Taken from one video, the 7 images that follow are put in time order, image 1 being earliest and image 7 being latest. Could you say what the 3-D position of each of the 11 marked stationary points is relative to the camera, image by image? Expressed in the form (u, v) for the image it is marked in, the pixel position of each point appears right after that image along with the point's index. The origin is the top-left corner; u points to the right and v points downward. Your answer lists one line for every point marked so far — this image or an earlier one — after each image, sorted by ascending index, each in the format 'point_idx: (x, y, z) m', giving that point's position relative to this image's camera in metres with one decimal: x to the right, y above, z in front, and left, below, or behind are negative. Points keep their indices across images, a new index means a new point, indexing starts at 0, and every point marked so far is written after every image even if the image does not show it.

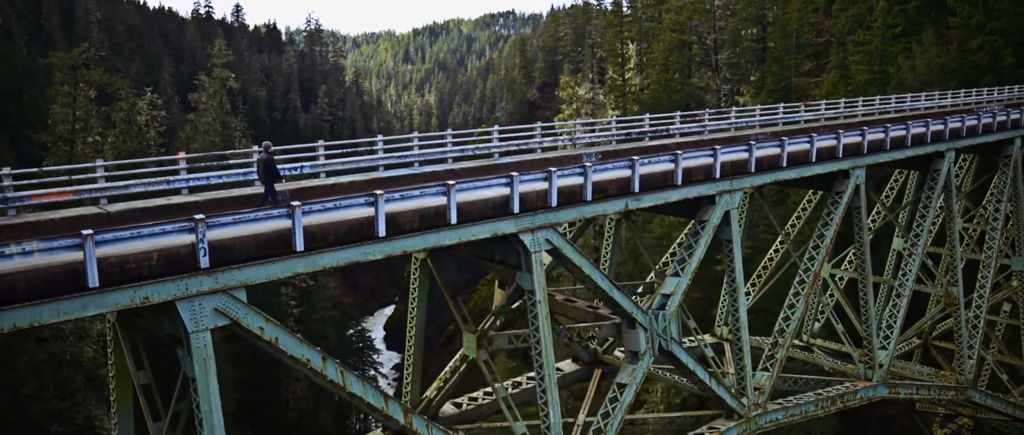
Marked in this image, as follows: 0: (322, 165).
0: (-3.1, +0.9, +12.8) m
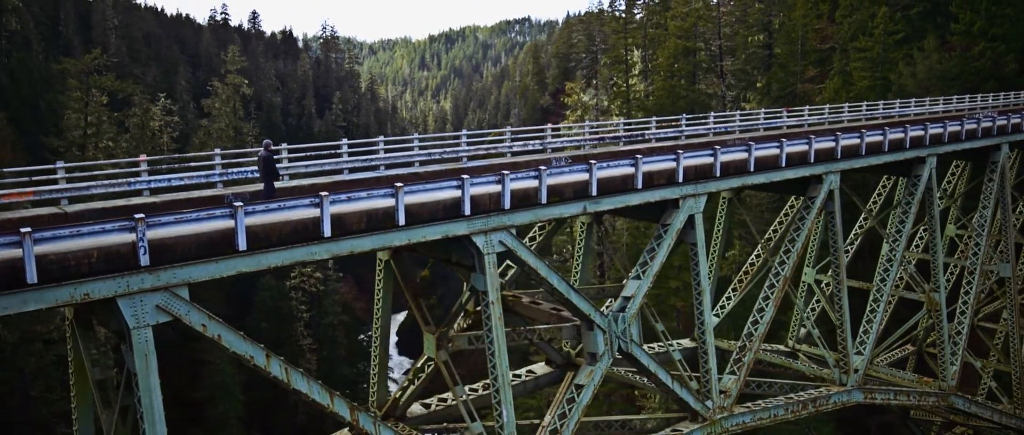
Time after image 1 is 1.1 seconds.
0: (-3.7, +0.8, +13.0) m
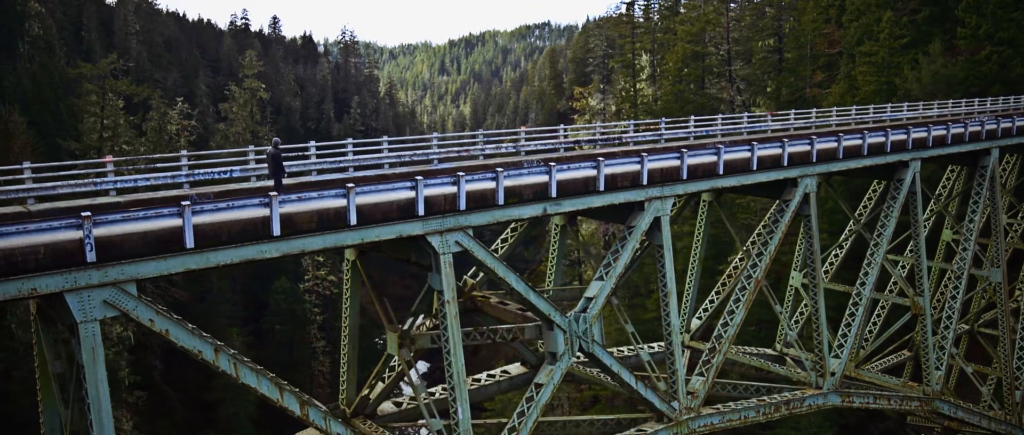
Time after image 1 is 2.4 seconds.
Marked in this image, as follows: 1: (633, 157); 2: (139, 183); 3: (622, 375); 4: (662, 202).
0: (-4.4, +0.8, +13.3) m
1: (+2.2, +1.1, +14.8) m
2: (-5.8, +0.5, +12.3) m
3: (+2.0, -2.9, +14.3) m
4: (+2.8, +0.3, +14.9) m
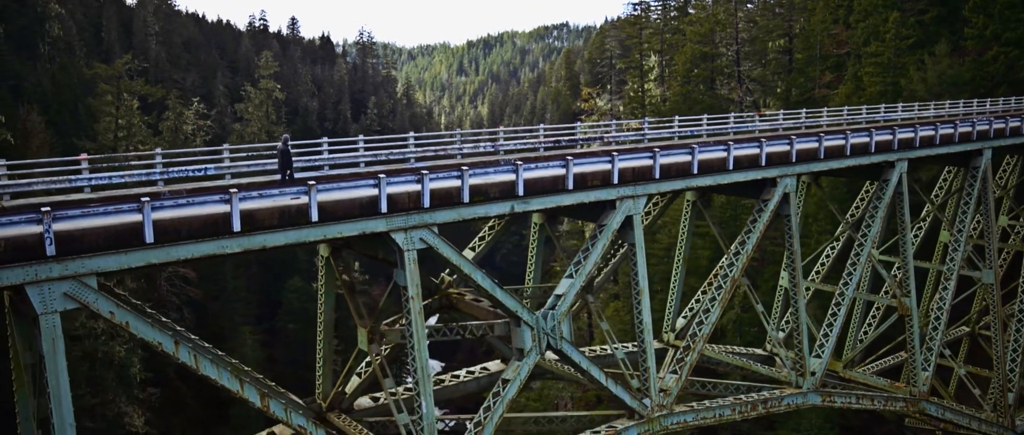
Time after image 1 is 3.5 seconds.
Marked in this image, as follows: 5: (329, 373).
0: (-4.9, +0.9, +13.6) m
1: (+1.7, +1.1, +14.9) m
2: (-6.4, +0.6, +12.6) m
3: (+1.5, -2.8, +14.5) m
4: (+2.3, +0.3, +15.1) m
5: (-3.5, -3.0, +15.1) m
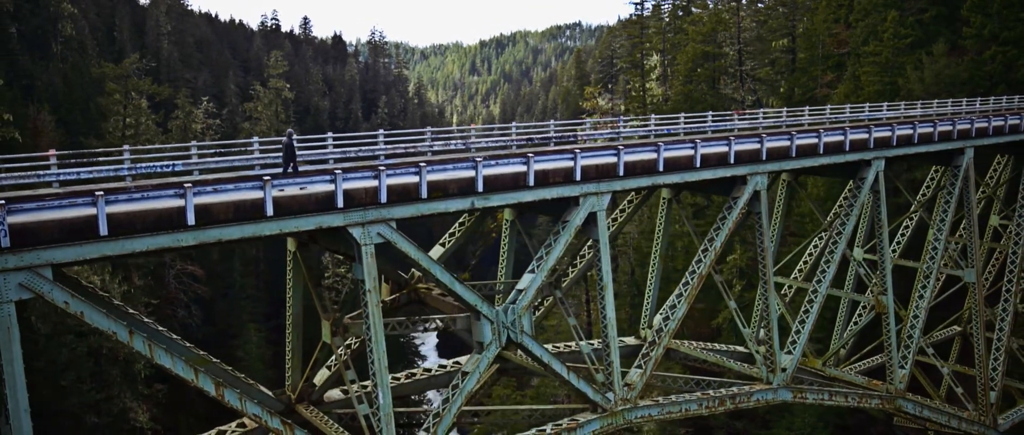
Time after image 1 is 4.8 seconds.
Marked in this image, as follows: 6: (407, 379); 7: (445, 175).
0: (-5.6, +1.0, +14.0) m
1: (+1.1, +1.2, +15.2) m
2: (-7.1, +0.7, +13.0) m
3: (+0.8, -2.8, +14.7) m
4: (+1.6, +0.4, +15.3) m
5: (-4.2, -2.9, +15.5) m
6: (-2.1, -3.4, +16.4) m
7: (-1.1, +0.7, +13.6) m
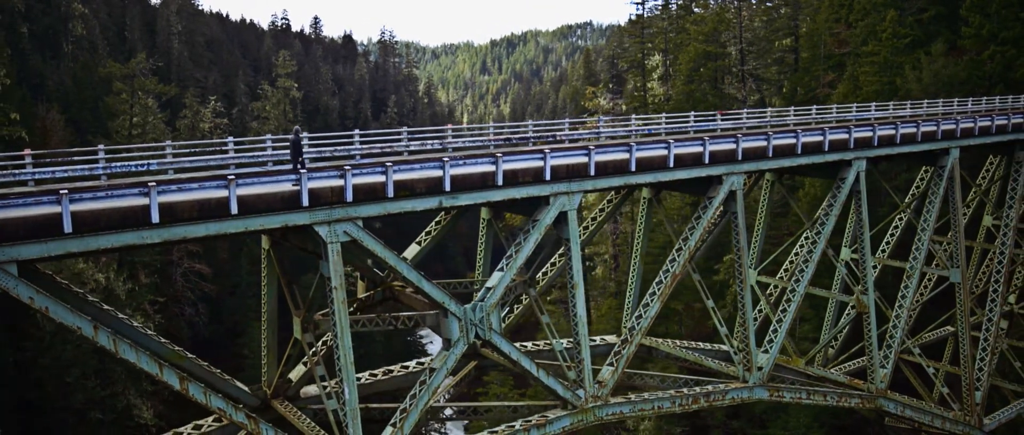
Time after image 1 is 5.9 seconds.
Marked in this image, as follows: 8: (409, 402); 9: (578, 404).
0: (-6.2, +1.0, +14.2) m
1: (+0.5, +1.2, +15.4) m
2: (-7.7, +0.7, +13.3) m
3: (+0.2, -2.8, +14.9) m
4: (+1.1, +0.4, +15.5) m
5: (-4.7, -2.9, +15.7) m
6: (-2.7, -3.4, +16.7) m
7: (-1.7, +0.7, +13.8) m
8: (-1.8, -3.2, +13.6) m
9: (+1.3, -3.7, +15.8) m
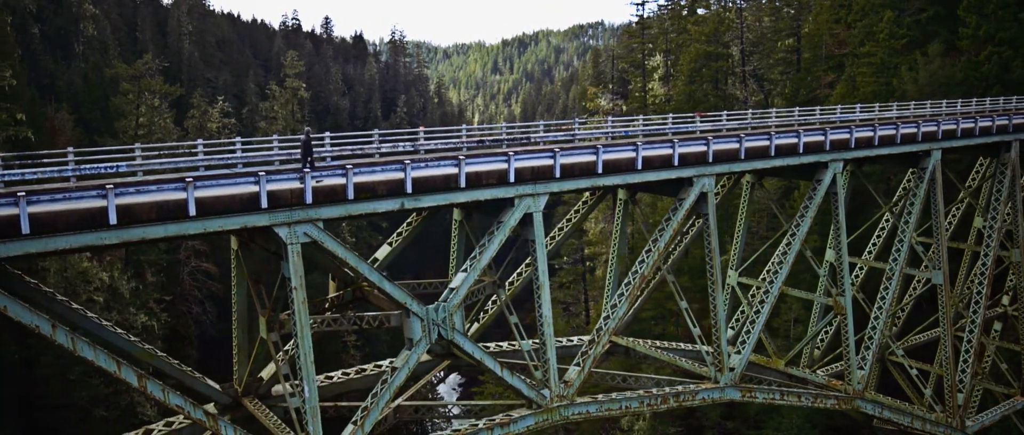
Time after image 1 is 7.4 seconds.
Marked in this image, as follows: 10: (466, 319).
0: (-6.9, +1.0, +14.5) m
1: (-0.2, +1.2, +15.6) m
2: (-8.4, +0.7, +13.6) m
3: (-0.5, -2.8, +15.2) m
4: (+0.4, +0.4, +15.7) m
5: (-5.4, -2.9, +16.0) m
6: (-3.4, -3.4, +16.9) m
7: (-2.4, +0.7, +14.0) m
8: (-2.5, -3.2, +13.8) m
9: (+0.6, -3.8, +16.0) m
10: (-0.8, -2.0, +15.2) m
